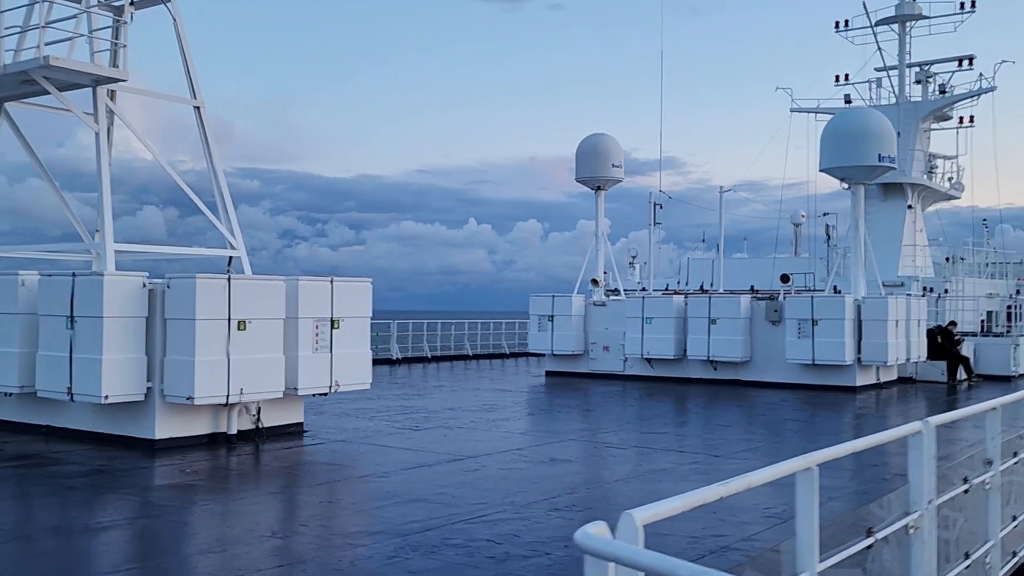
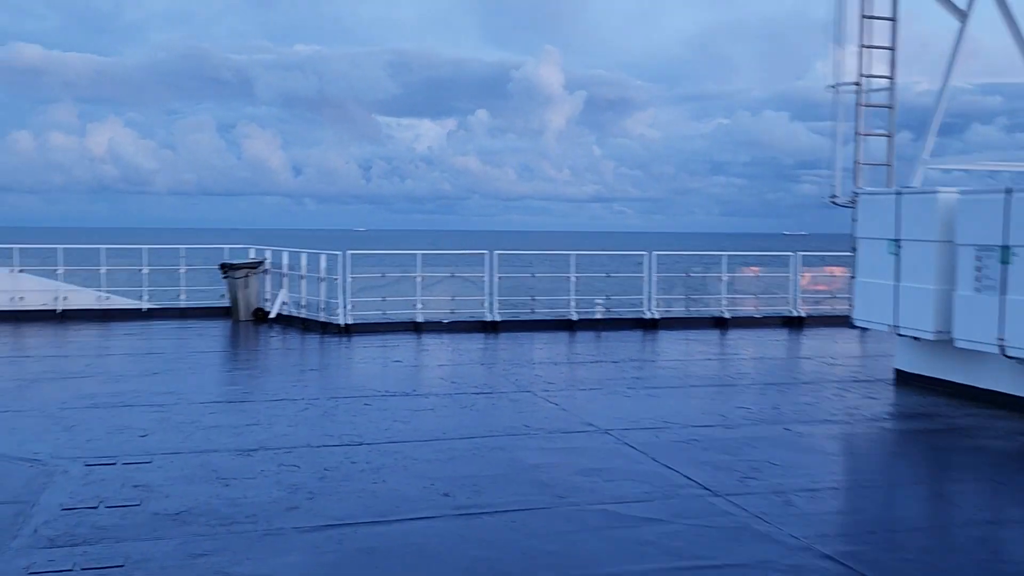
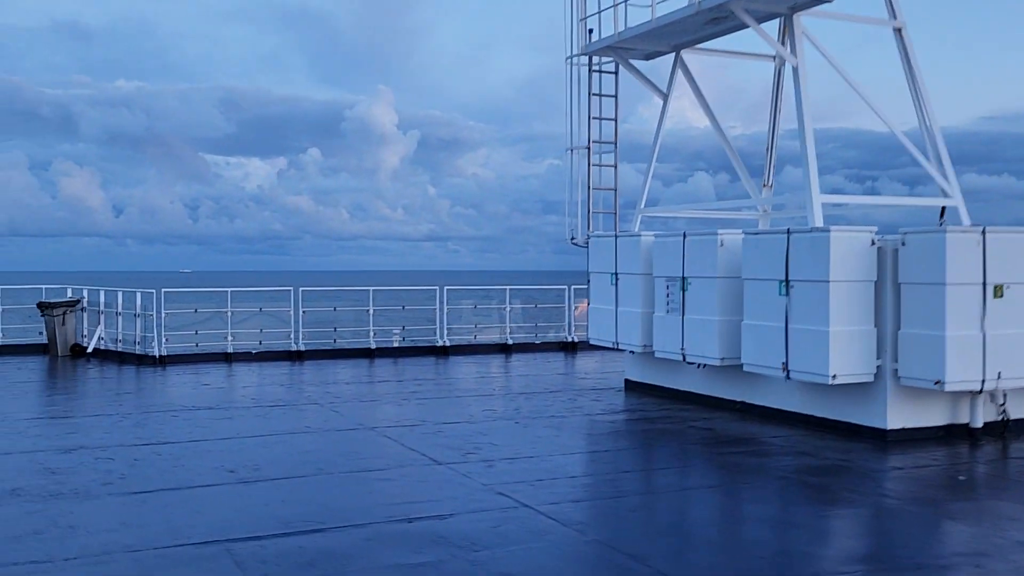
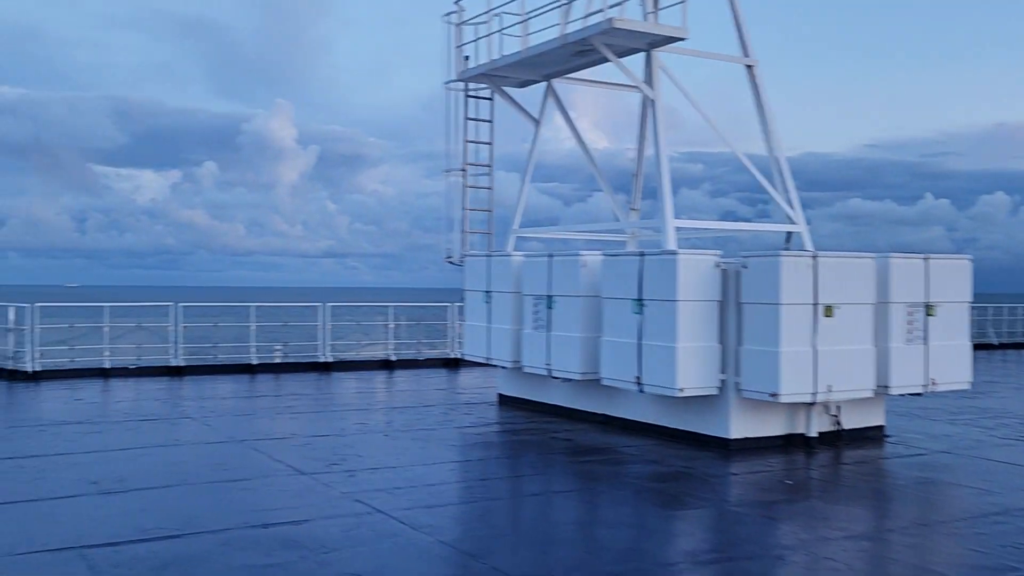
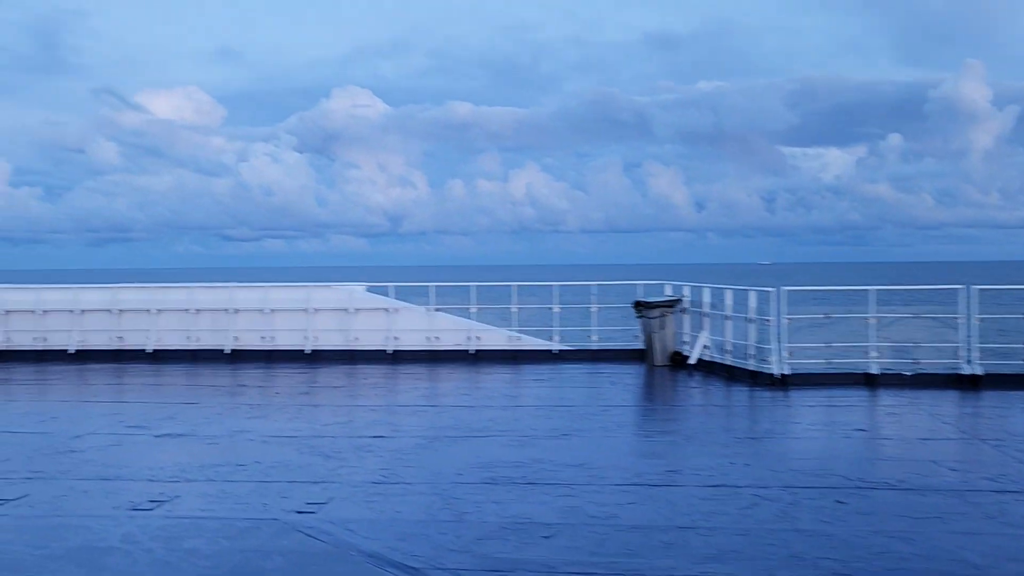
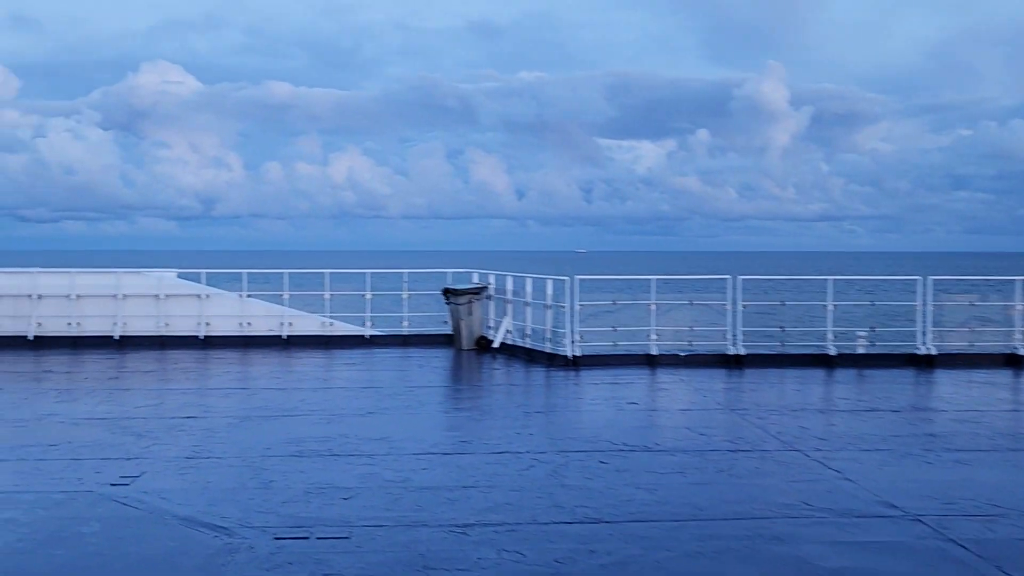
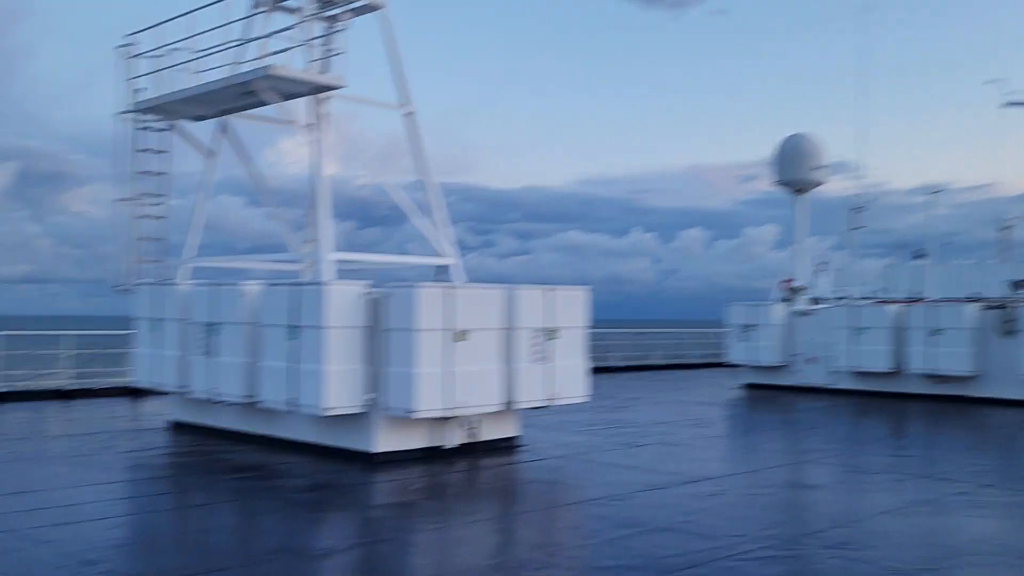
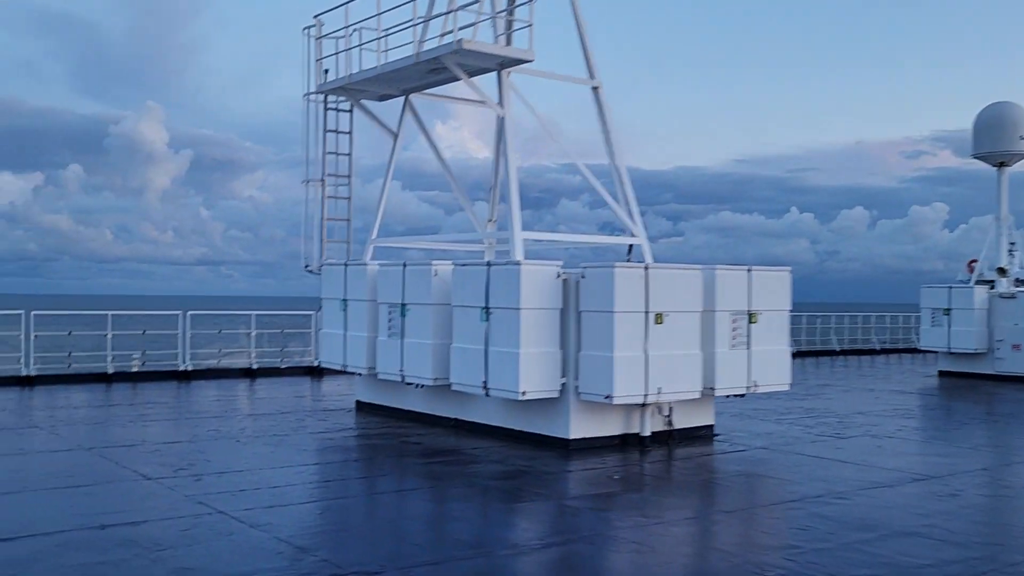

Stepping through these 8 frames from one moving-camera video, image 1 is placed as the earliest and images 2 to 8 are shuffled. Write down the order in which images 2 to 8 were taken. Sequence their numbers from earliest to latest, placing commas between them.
7, 8, 4, 3, 2, 6, 5
